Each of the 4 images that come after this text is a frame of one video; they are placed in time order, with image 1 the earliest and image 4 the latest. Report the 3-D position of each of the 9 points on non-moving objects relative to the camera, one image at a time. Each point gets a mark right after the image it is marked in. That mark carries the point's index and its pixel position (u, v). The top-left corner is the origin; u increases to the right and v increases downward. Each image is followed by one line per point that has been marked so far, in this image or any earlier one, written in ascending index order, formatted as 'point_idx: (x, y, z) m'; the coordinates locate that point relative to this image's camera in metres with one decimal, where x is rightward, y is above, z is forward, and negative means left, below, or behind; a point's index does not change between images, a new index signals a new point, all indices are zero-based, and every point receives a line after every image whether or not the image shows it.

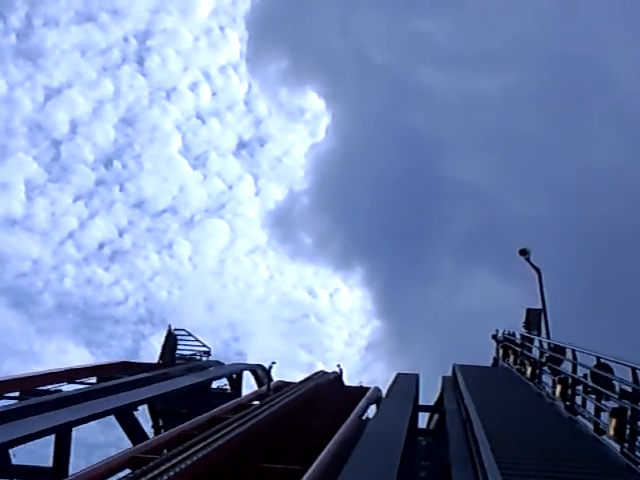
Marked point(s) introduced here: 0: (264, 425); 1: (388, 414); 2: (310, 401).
0: (-0.7, -2.3, +11.3) m
1: (+0.9, -2.3, +11.7) m
2: (-0.2, -2.4, +13.3) m
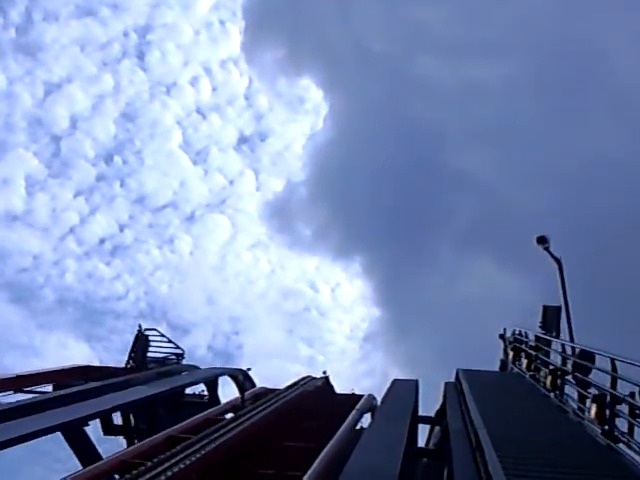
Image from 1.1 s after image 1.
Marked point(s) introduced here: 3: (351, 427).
0: (-0.8, -2.3, +10.6) m
1: (+0.8, -2.3, +11.1) m
2: (-0.3, -2.4, +12.6) m
3: (+0.4, -2.5, +11.4) m
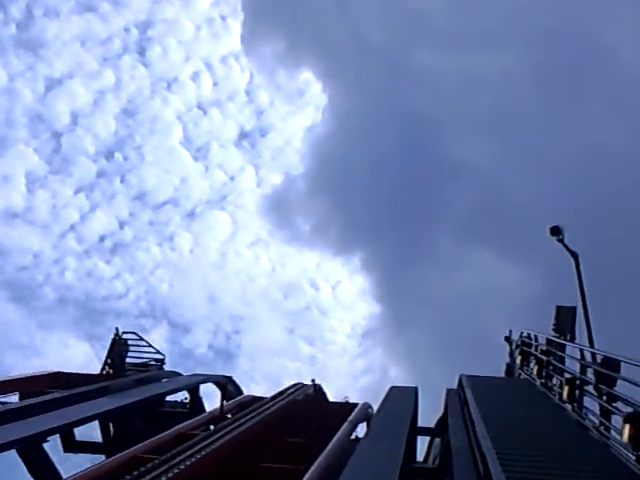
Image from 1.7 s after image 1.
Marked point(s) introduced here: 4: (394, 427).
0: (-0.9, -2.3, +10.0) m
1: (+0.7, -2.3, +10.4) m
2: (-0.4, -2.4, +12.0) m
3: (+0.3, -2.4, +10.7) m
4: (+0.9, -2.3, +10.7) m
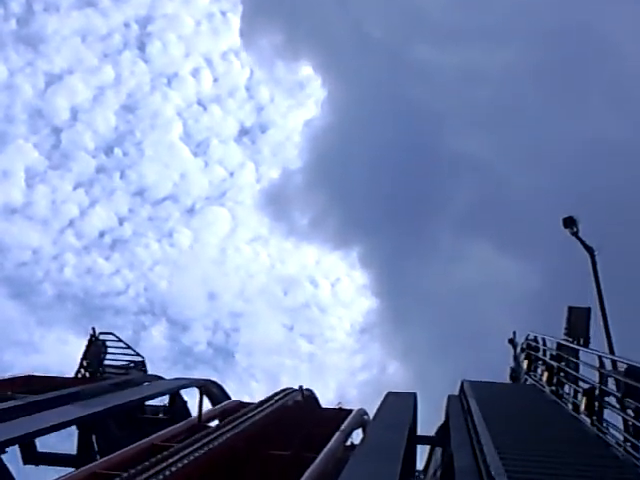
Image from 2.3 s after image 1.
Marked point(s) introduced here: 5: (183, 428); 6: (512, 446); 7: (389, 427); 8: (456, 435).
0: (-1.0, -2.2, +9.2) m
1: (+0.6, -2.2, +9.7) m
2: (-0.5, -2.3, +11.2) m
3: (+0.2, -2.4, +10.0) m
4: (+0.8, -2.2, +9.9) m
5: (-1.6, -2.2, +10.4) m
6: (+2.0, -2.2, +9.2) m
7: (+0.8, -2.2, +10.3) m
8: (+1.7, -2.4, +11.2) m
